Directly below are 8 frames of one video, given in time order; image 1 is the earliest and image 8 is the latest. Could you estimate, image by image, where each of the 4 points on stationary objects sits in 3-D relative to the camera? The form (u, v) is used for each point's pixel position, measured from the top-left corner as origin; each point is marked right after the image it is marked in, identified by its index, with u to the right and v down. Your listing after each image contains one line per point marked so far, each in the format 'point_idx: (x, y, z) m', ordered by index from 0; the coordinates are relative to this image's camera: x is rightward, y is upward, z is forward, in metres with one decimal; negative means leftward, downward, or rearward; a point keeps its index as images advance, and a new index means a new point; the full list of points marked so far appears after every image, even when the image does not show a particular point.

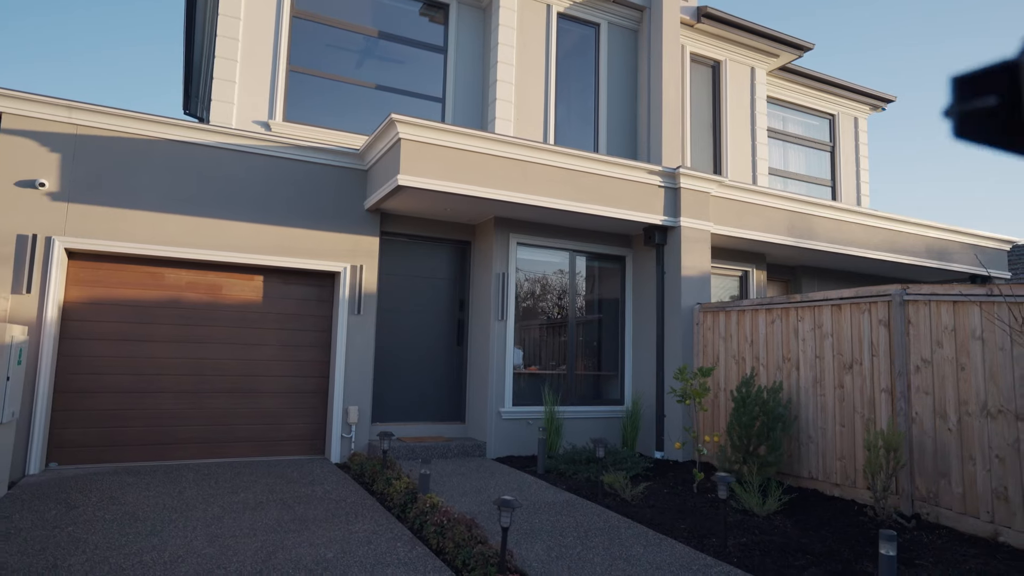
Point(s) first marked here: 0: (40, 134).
0: (-4.7, +1.5, +6.5) m
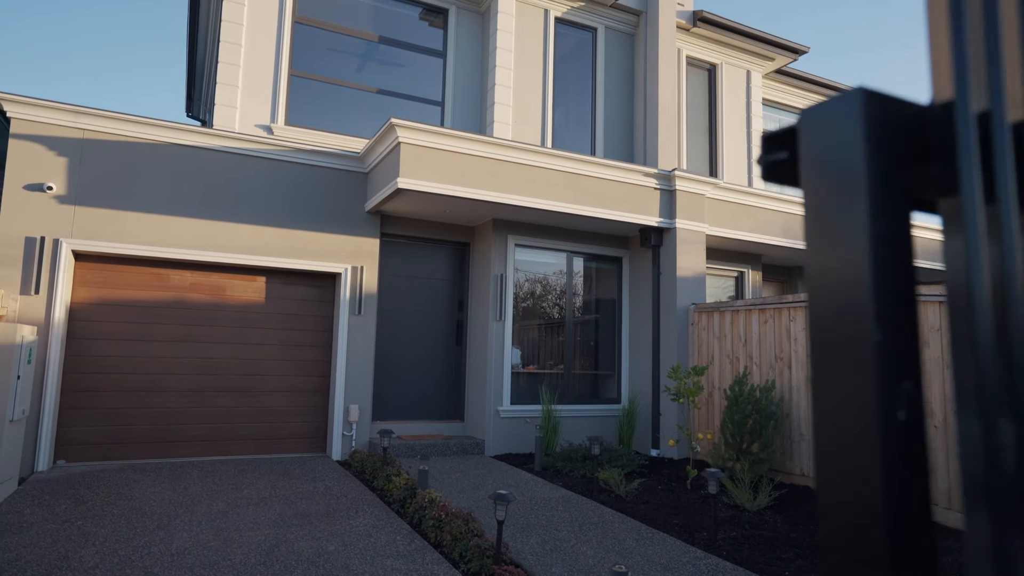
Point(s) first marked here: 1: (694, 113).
0: (-4.8, +1.5, +6.7) m
1: (+3.0, +2.8, +10.7) m
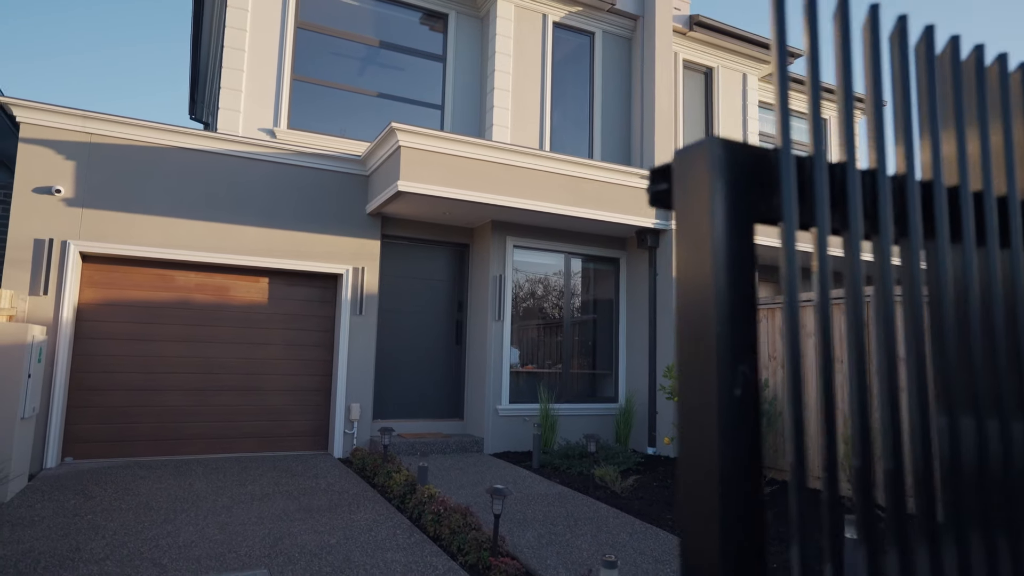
0: (-4.8, +1.5, +6.8) m
1: (+2.9, +2.8, +10.8) m
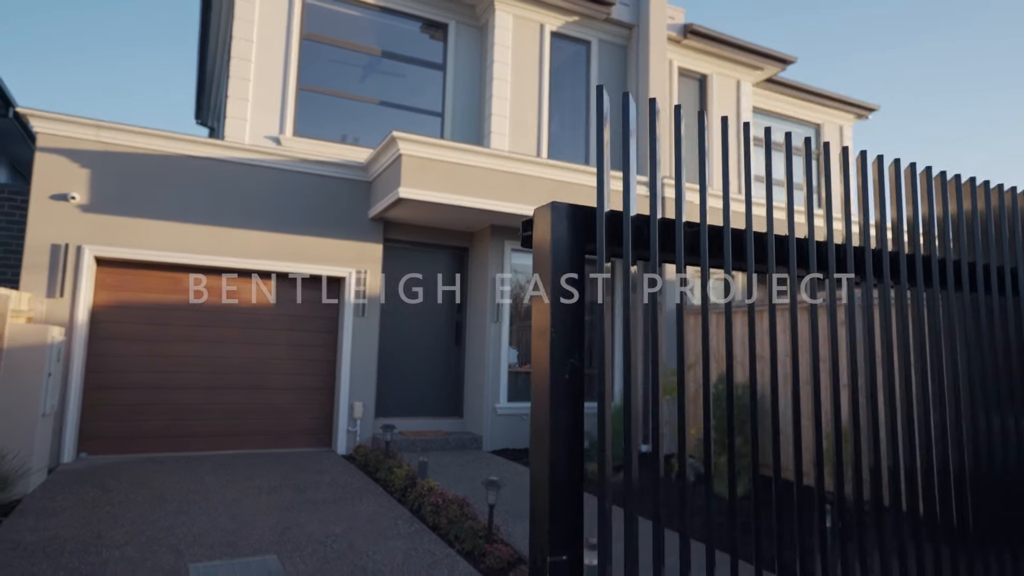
0: (-4.8, +1.5, +7.1) m
1: (+2.9, +2.8, +11.1) m
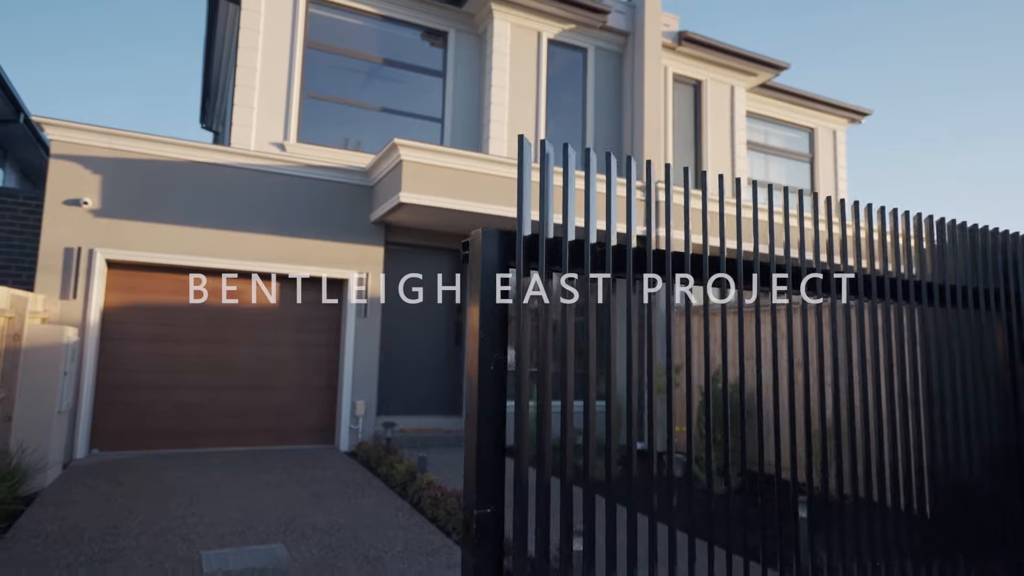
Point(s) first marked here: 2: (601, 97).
0: (-4.9, +1.5, +7.4) m
1: (+2.9, +2.8, +11.3) m
2: (+1.4, +3.1, +10.5) m
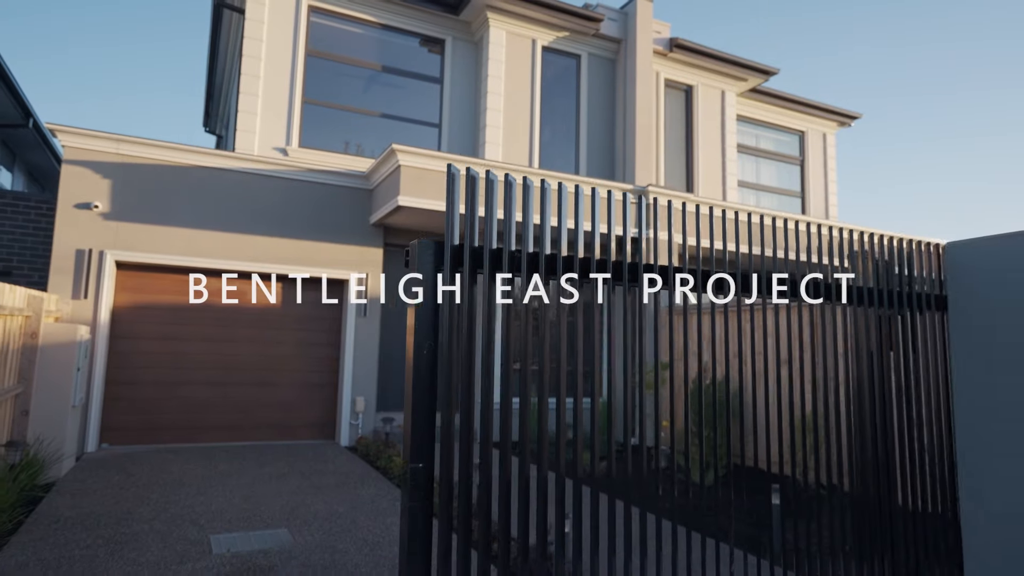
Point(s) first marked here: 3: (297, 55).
0: (-4.9, +1.5, +7.7) m
1: (+2.8, +2.8, +11.6) m
2: (+1.4, +3.1, +10.8) m
3: (-3.0, +3.3, +9.2) m
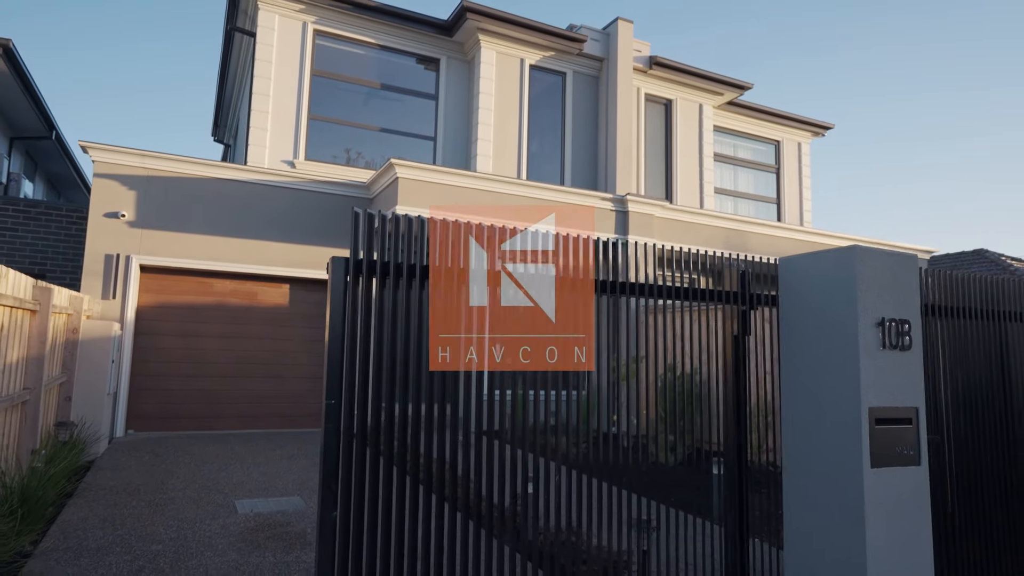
0: (-5.1, +1.5, +8.5) m
1: (+2.7, +2.8, +12.4) m
2: (+1.2, +3.1, +11.6) m
3: (-3.2, +3.2, +10.0) m
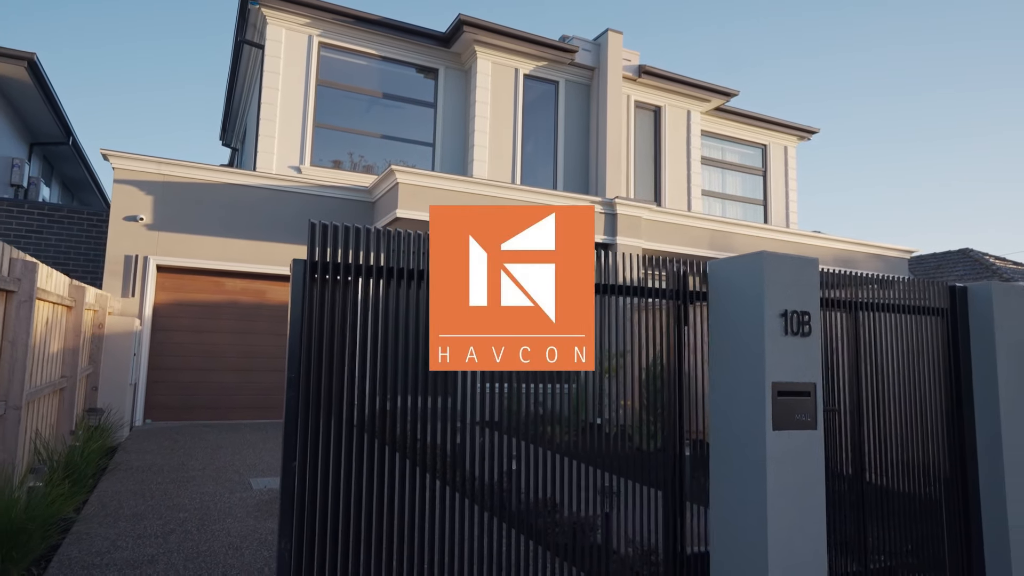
0: (-5.2, +1.5, +9.1) m
1: (+2.6, +2.8, +13.0) m
2: (+1.1, +3.1, +12.2) m
3: (-3.3, +3.3, +10.6) m
